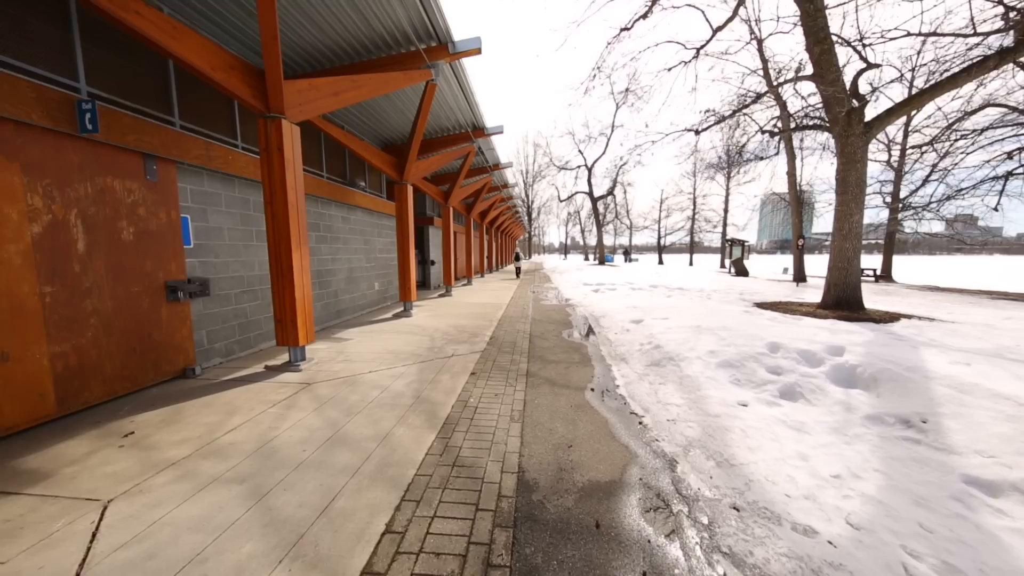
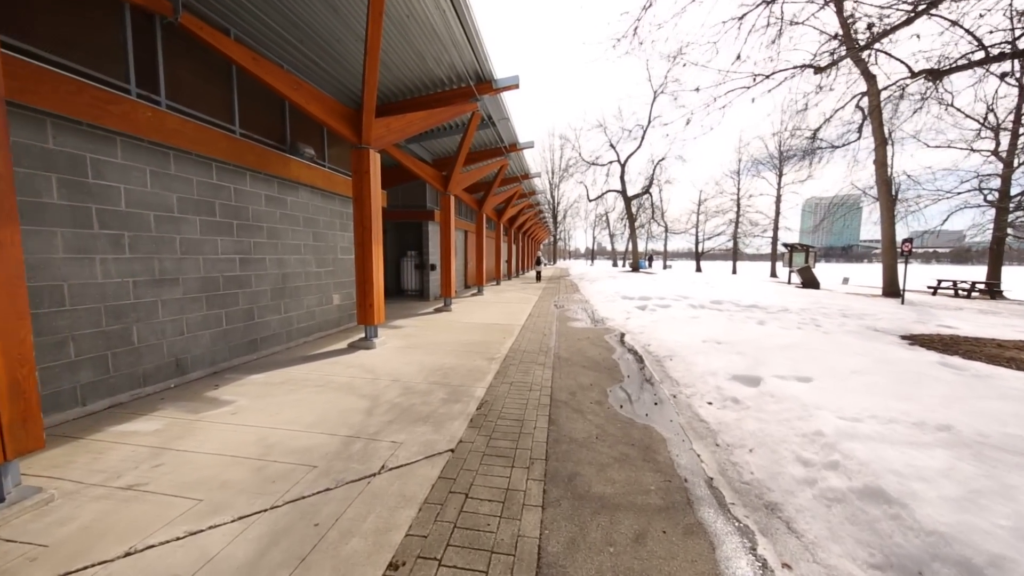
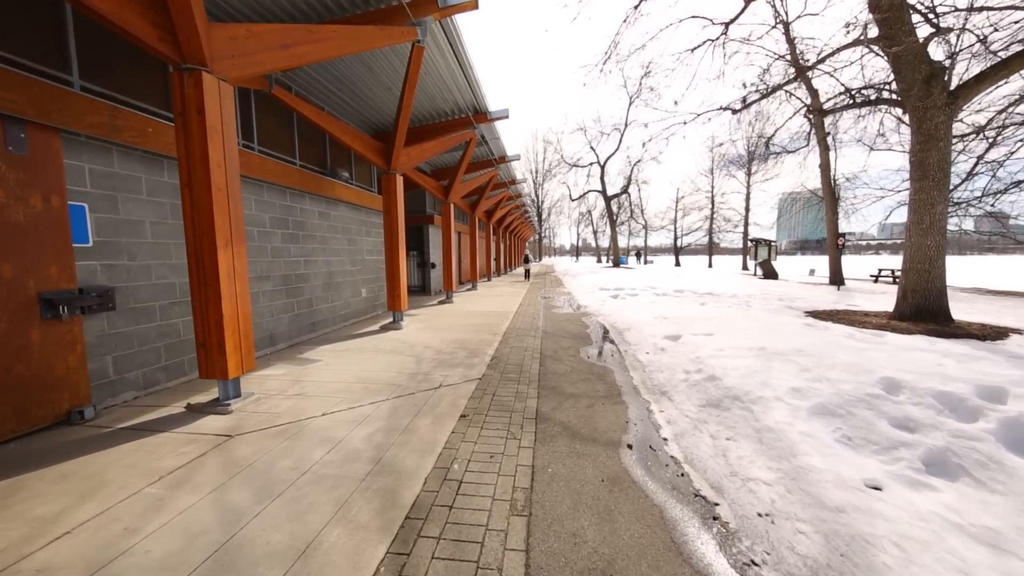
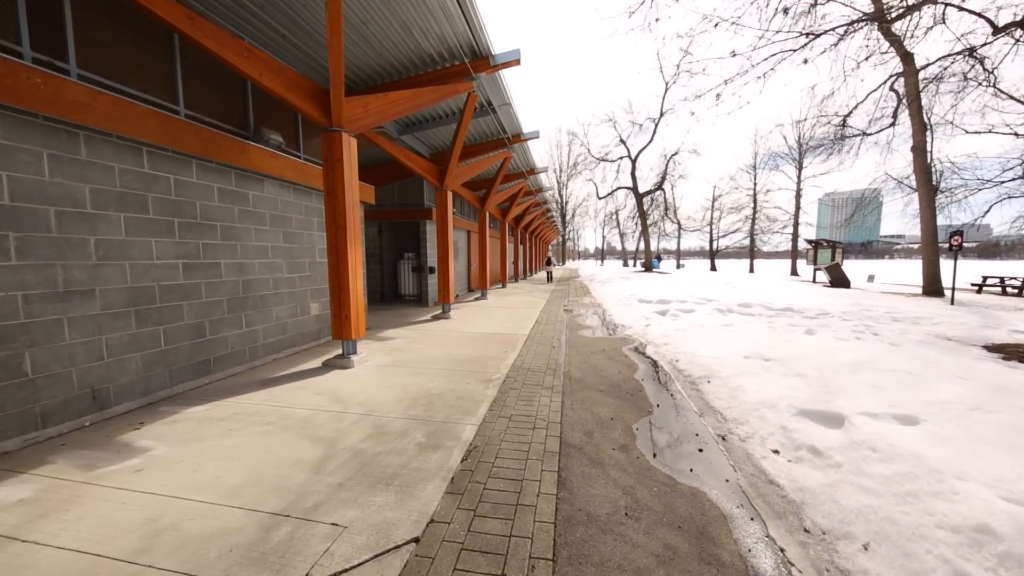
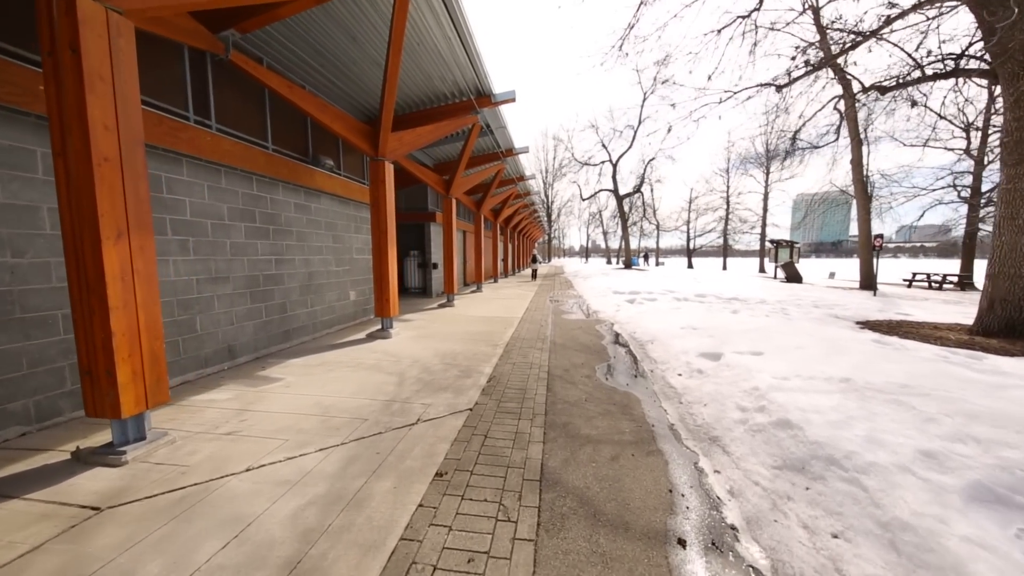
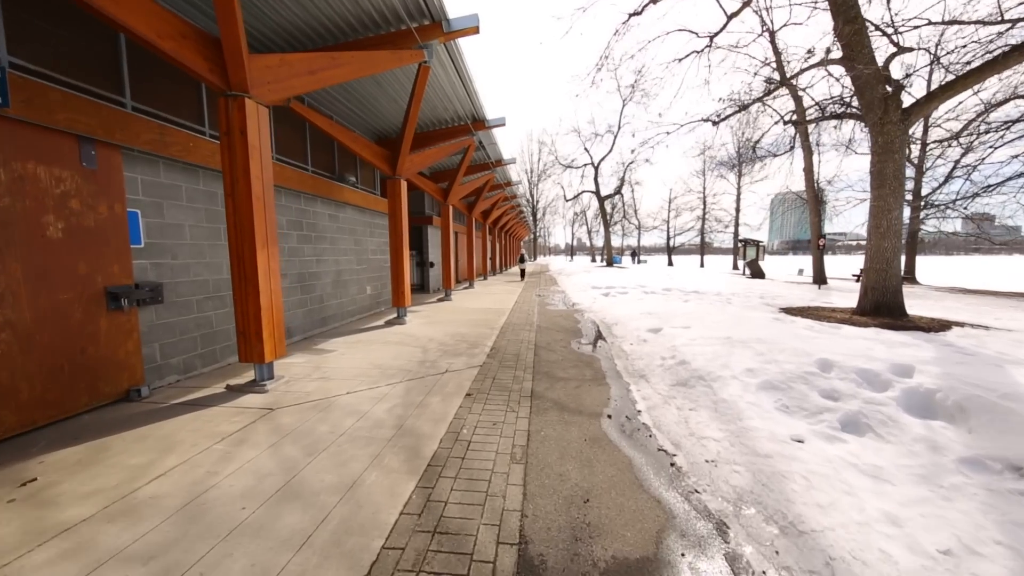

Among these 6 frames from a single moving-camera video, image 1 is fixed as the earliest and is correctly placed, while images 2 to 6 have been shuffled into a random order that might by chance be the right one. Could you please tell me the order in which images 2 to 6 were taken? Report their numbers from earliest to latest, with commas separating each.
6, 3, 5, 2, 4
